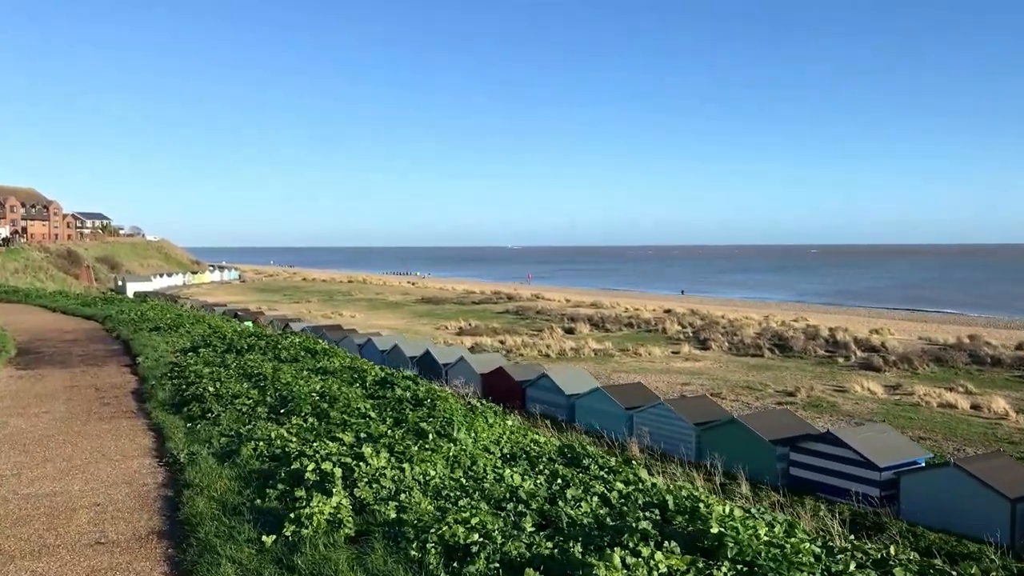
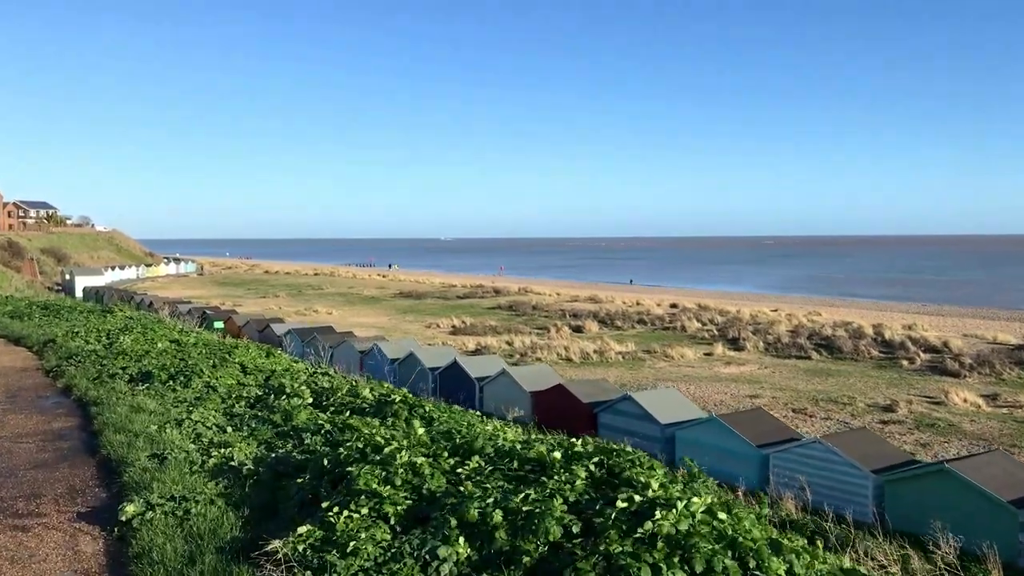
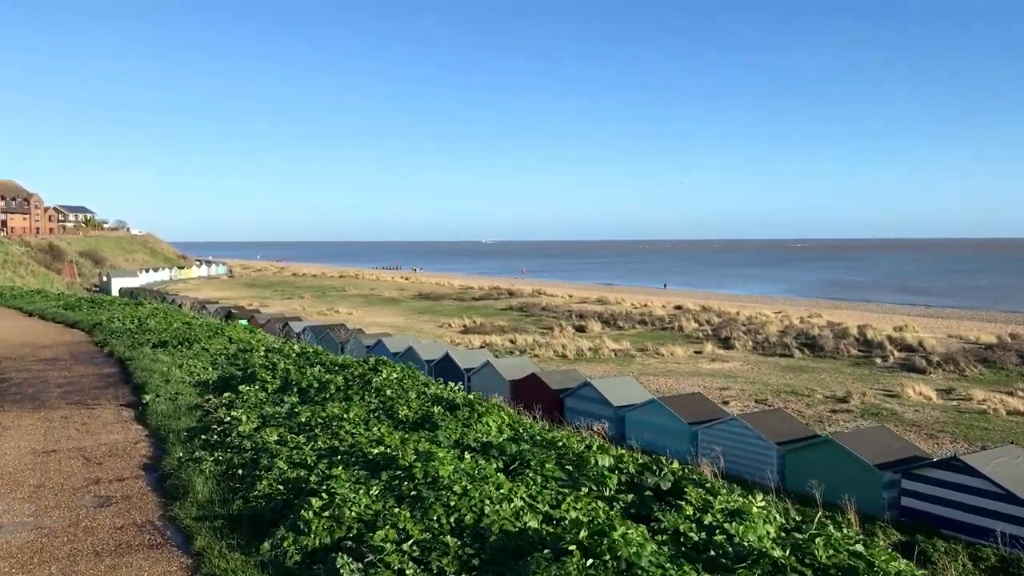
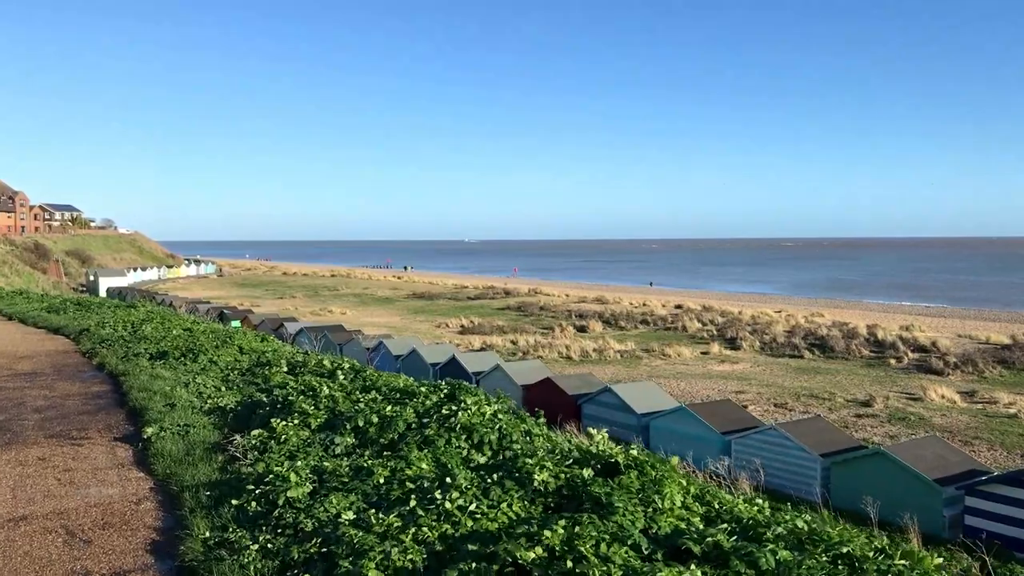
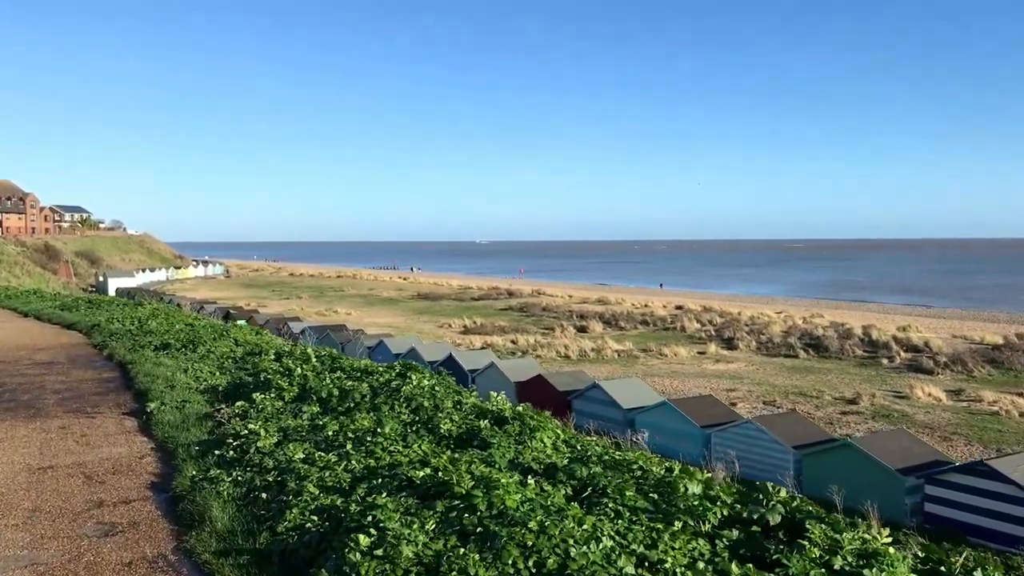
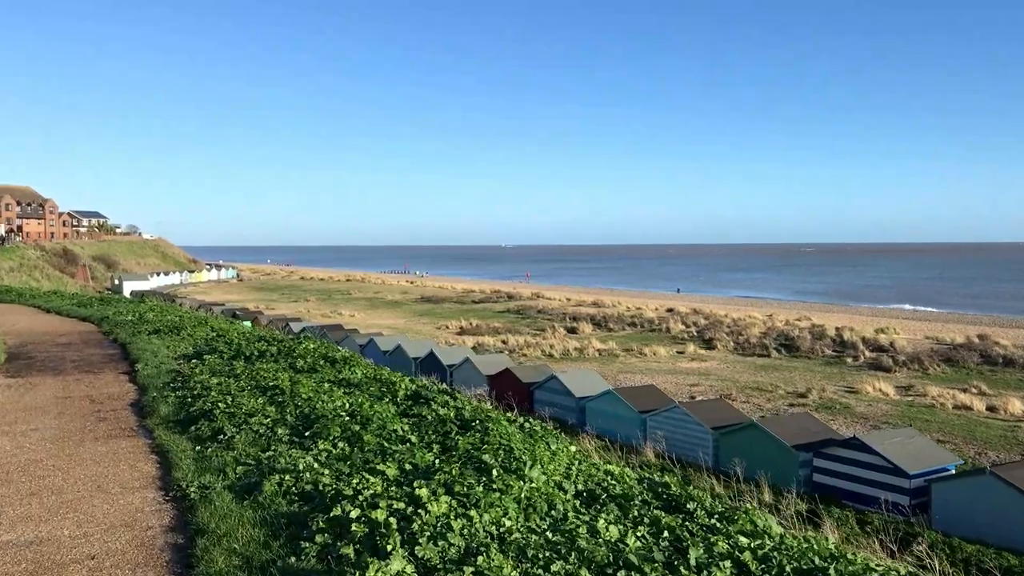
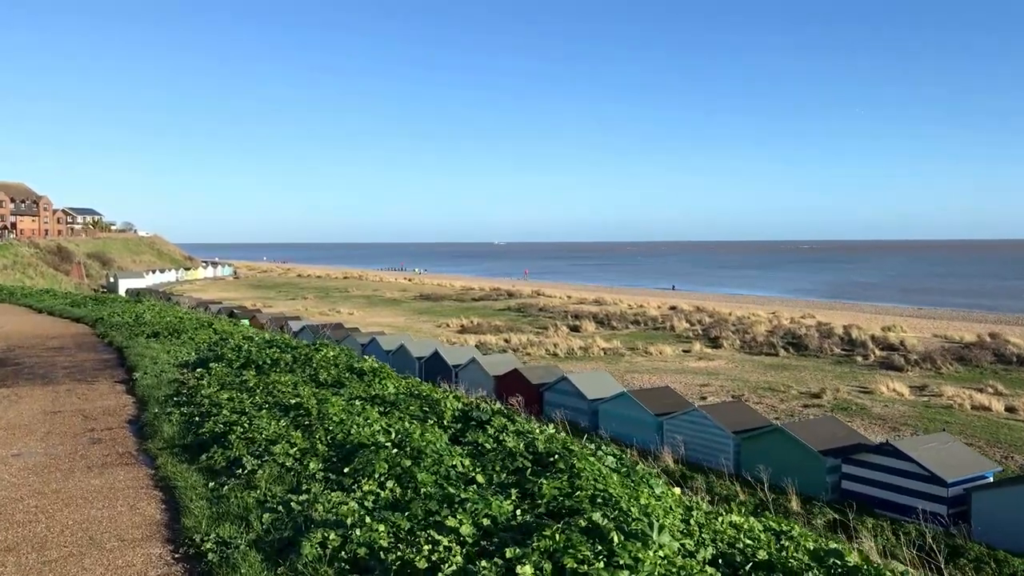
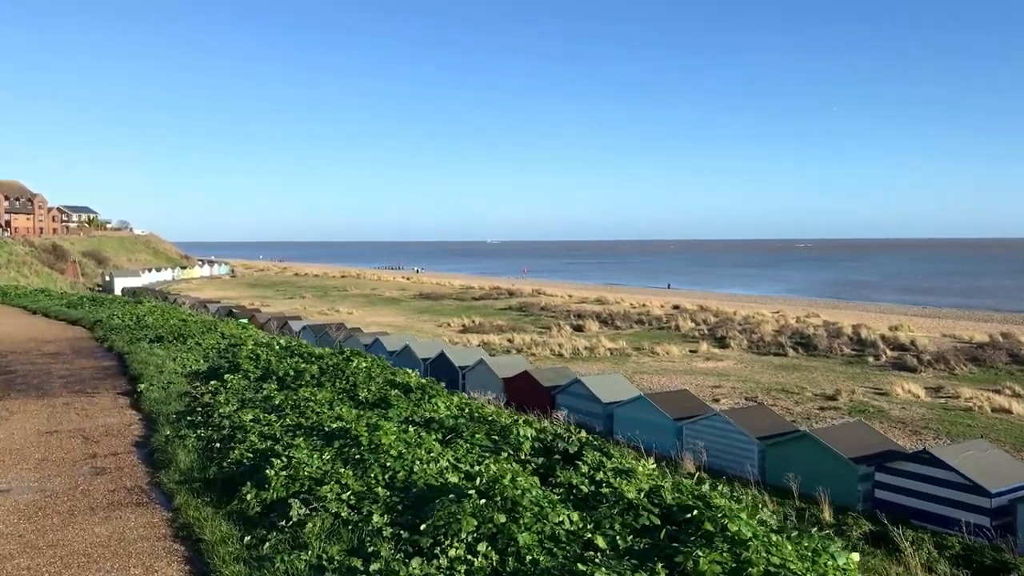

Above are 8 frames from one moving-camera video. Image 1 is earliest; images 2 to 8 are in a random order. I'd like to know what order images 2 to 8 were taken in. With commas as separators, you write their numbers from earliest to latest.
6, 7, 8, 3, 5, 4, 2
